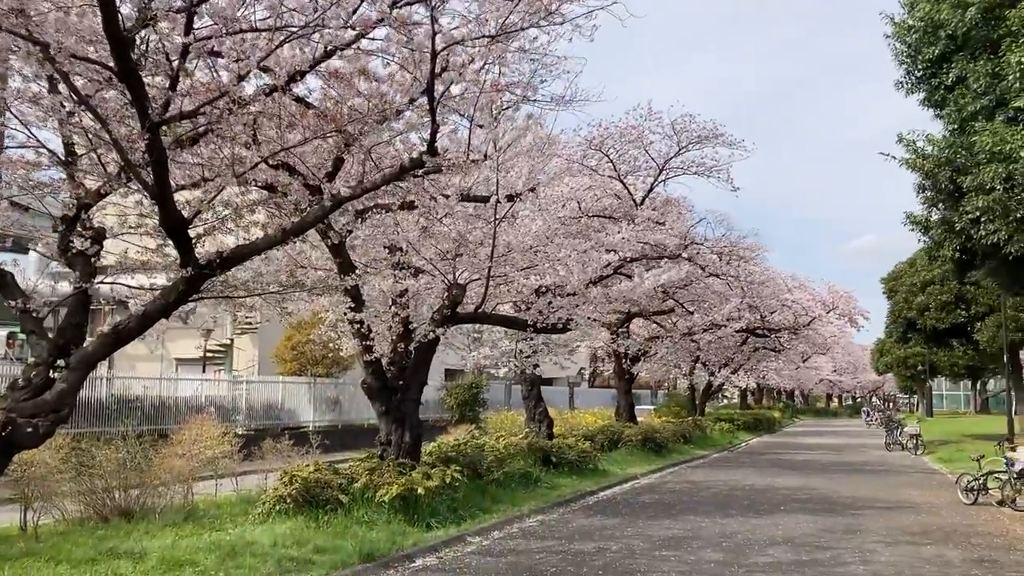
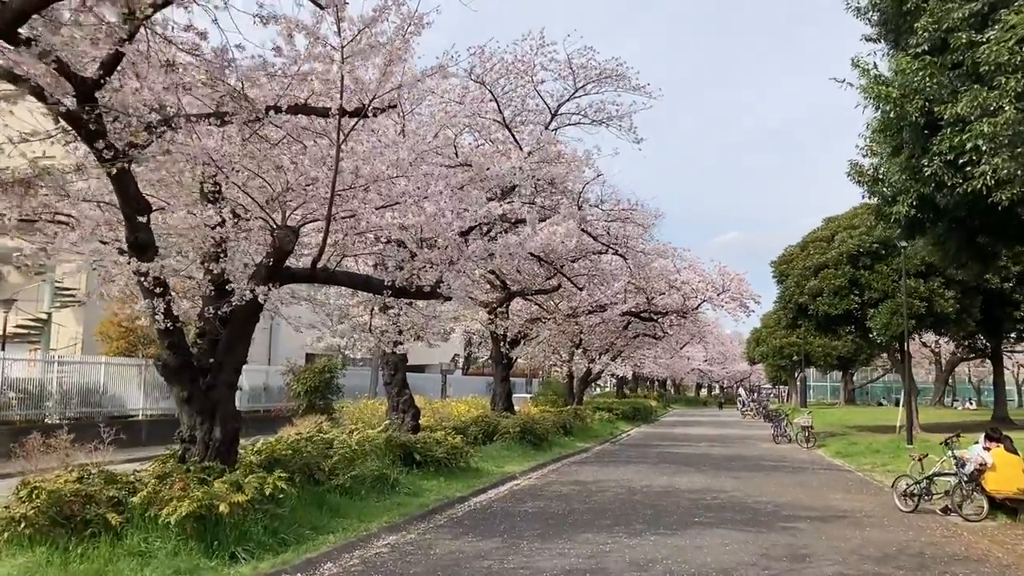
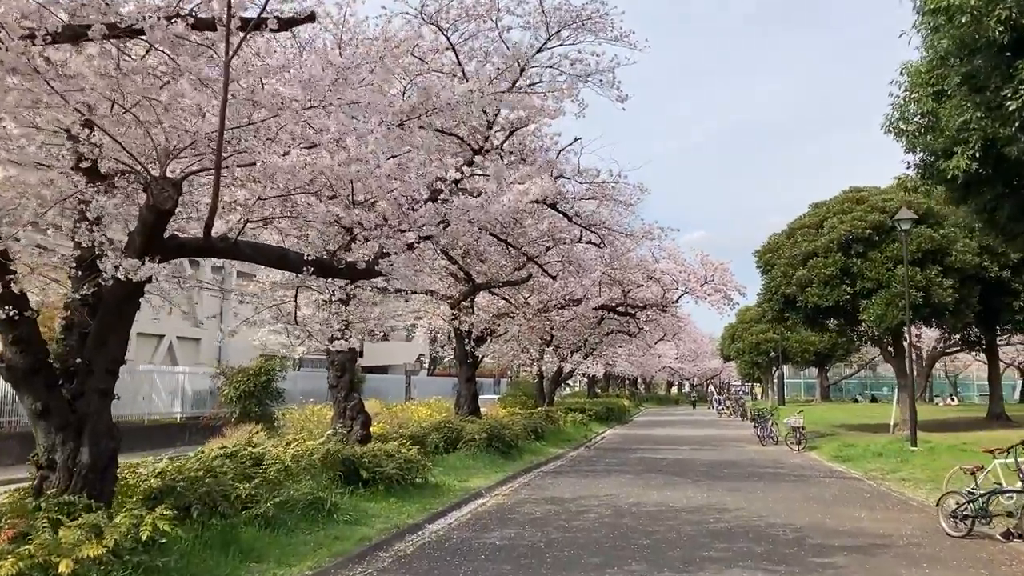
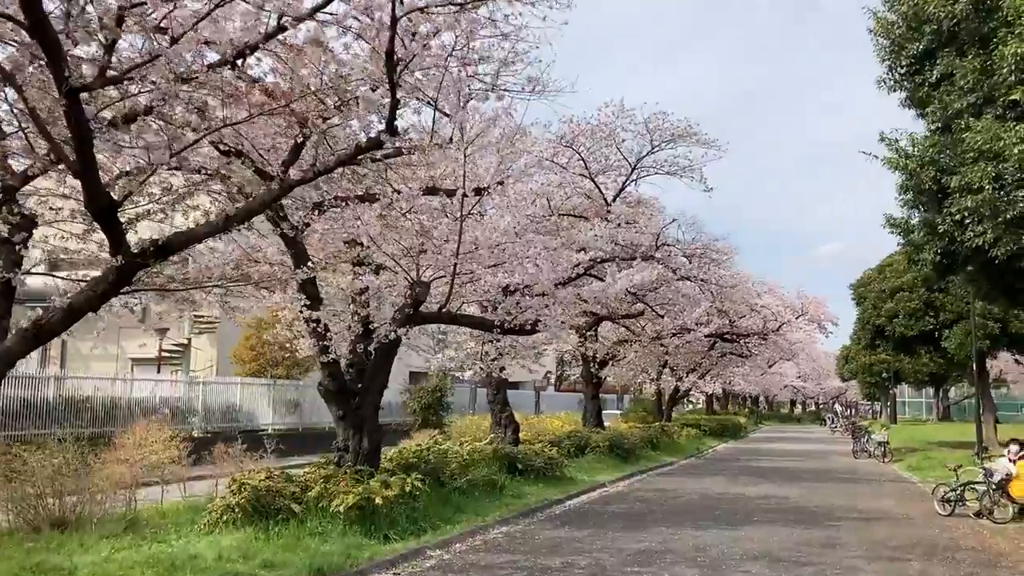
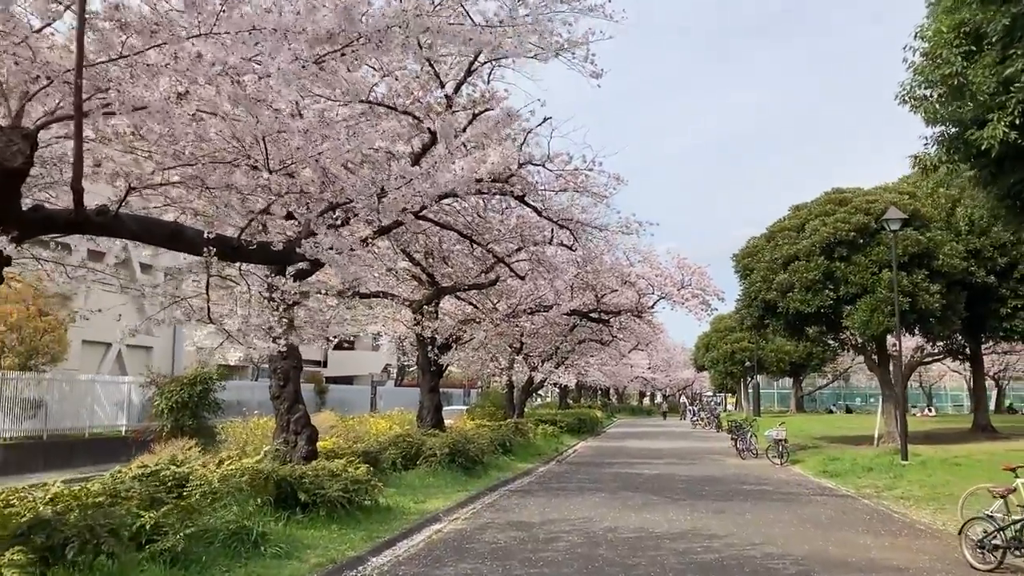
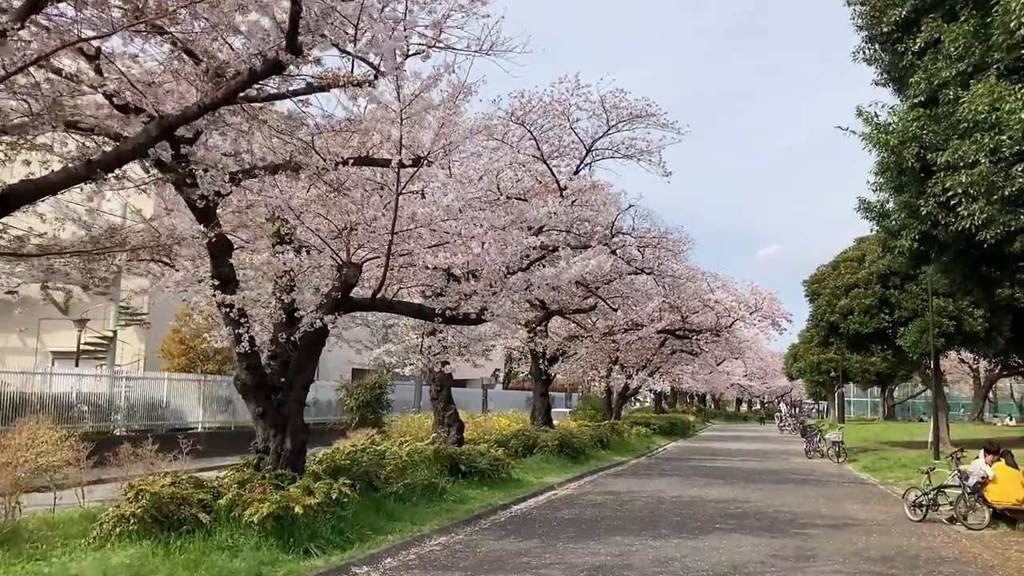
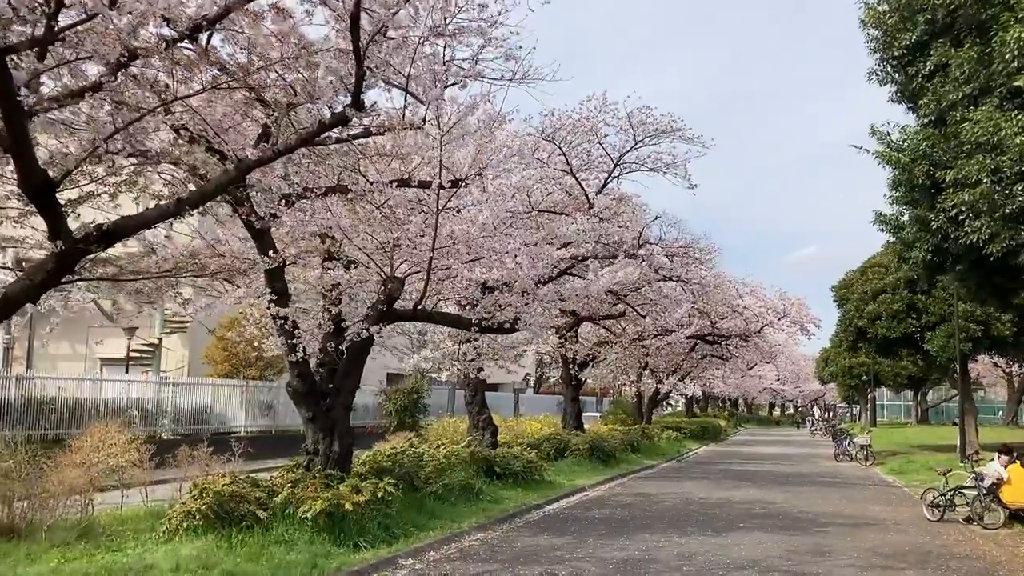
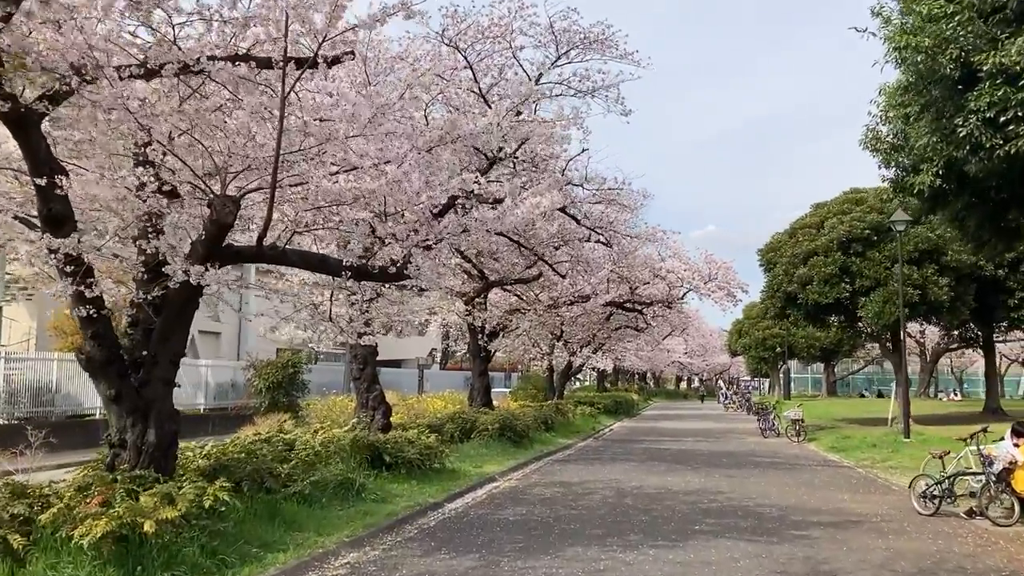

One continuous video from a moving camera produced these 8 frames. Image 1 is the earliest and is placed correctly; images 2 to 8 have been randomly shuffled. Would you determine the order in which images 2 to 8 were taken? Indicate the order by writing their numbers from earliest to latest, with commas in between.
4, 7, 6, 2, 8, 3, 5
